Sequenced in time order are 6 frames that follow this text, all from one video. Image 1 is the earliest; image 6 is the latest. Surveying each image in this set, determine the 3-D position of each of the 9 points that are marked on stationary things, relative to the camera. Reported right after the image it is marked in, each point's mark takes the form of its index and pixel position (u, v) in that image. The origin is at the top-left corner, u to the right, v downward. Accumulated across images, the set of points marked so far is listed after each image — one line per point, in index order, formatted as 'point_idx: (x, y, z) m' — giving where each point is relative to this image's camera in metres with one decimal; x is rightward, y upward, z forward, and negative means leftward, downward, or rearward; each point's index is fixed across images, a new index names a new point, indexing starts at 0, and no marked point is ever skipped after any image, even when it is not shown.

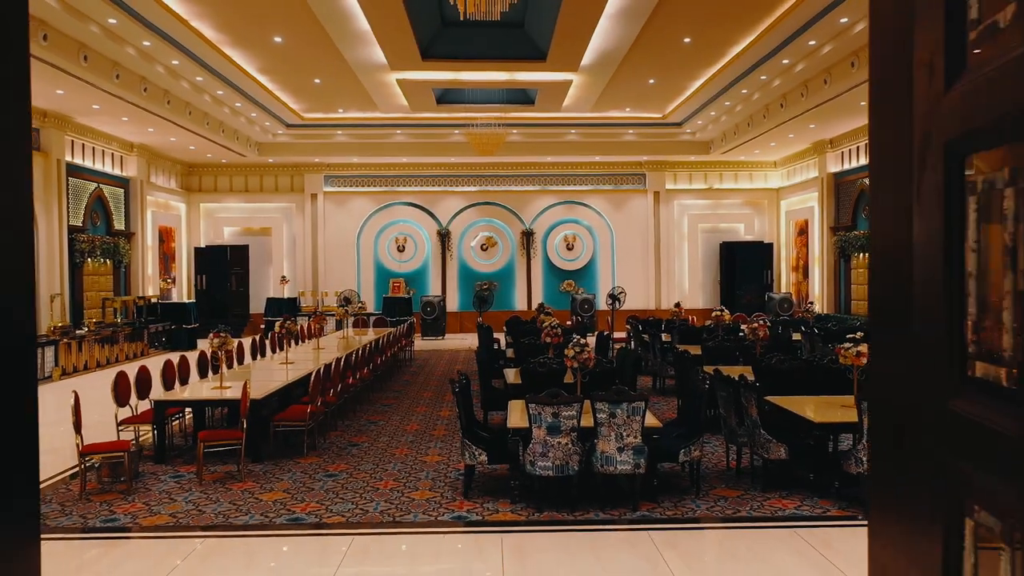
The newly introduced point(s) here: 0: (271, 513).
0: (-1.4, -1.3, +5.2) m
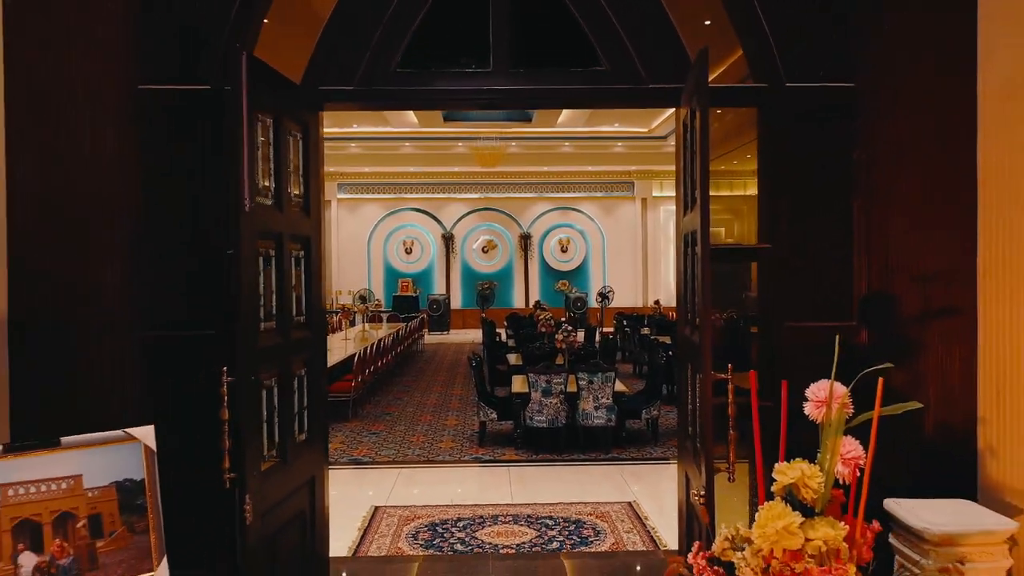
0: (-1.4, -1.3, +6.9) m
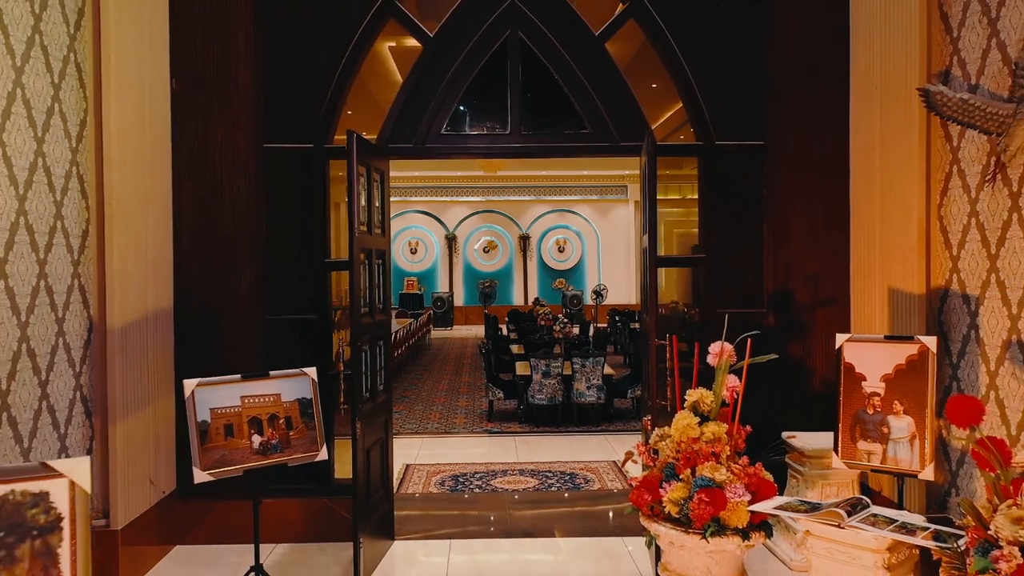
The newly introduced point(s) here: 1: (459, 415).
0: (-1.4, -1.3, +8.1) m
1: (-0.5, -1.3, +8.7) m
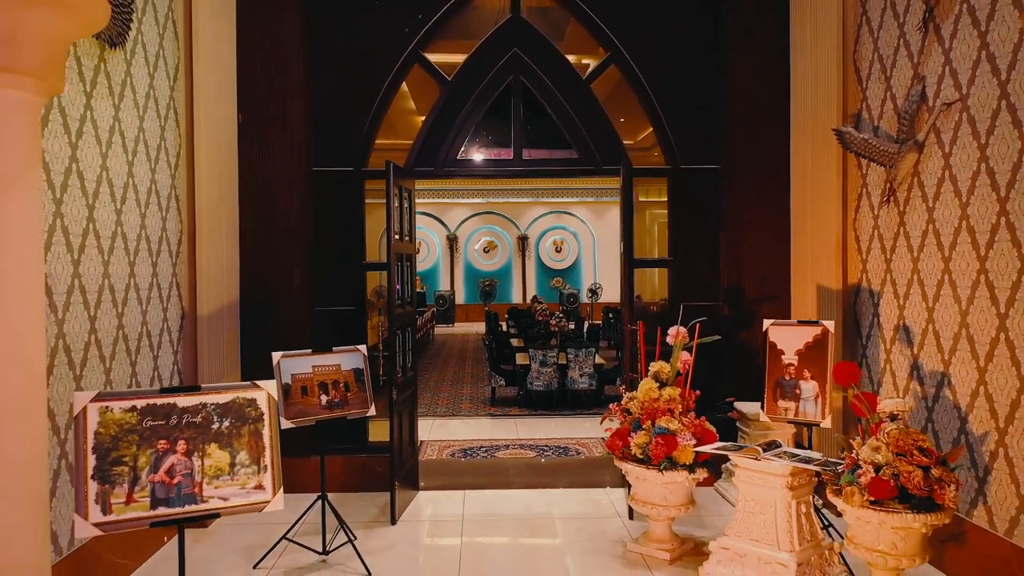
0: (-1.4, -1.3, +9.0) m
1: (-0.5, -1.3, +9.6) m
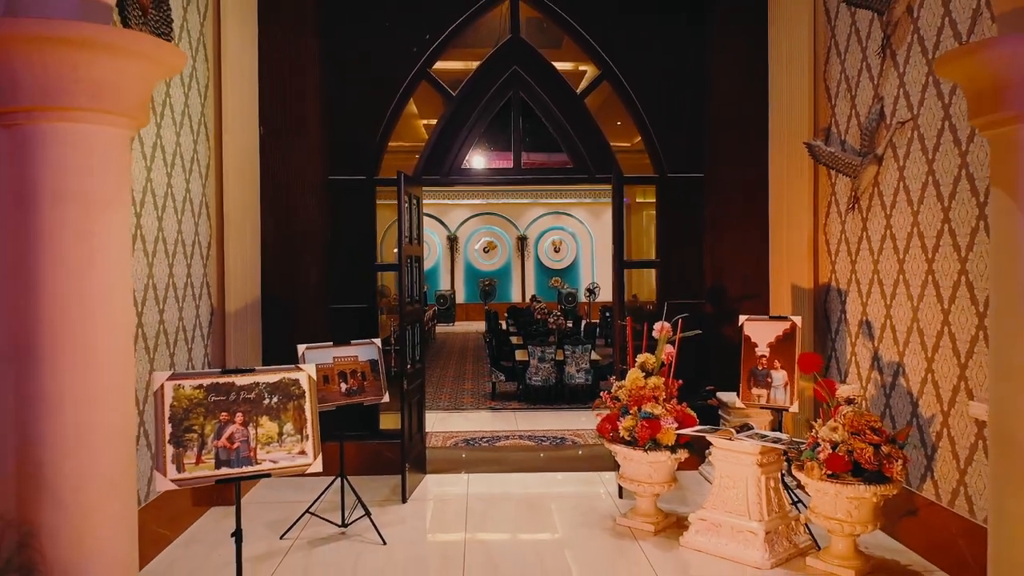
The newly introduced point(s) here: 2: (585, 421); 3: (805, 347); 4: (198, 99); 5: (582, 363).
0: (-1.4, -1.3, +9.4) m
1: (-0.5, -1.2, +10.0) m
2: (+0.7, -1.3, +8.4) m
3: (+1.6, -0.3, +4.8) m
4: (-1.6, +1.0, +4.5) m
5: (+0.8, -0.8, +9.3) m
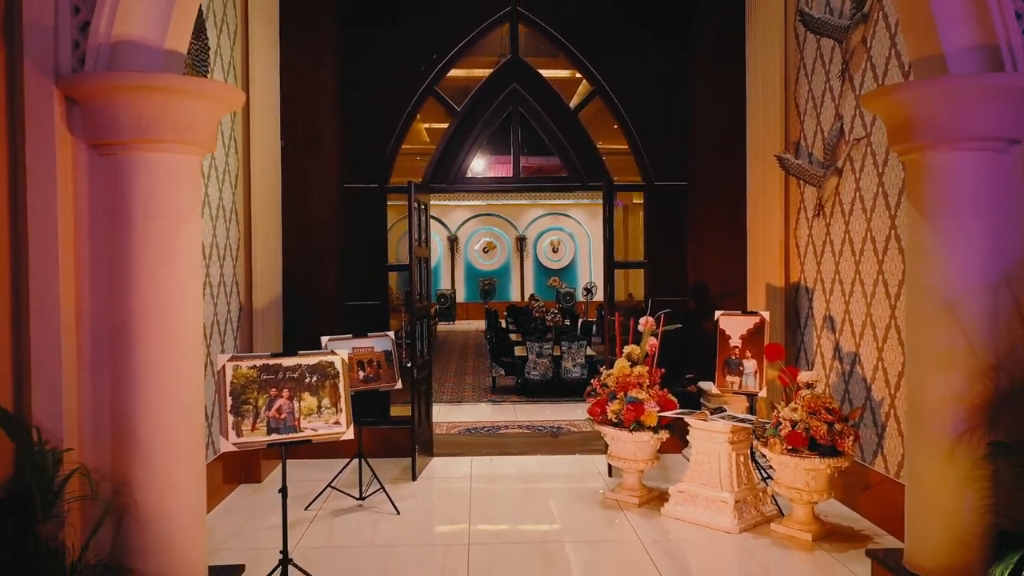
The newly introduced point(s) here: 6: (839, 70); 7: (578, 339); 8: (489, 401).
0: (-1.4, -1.3, +9.9) m
1: (-0.5, -1.2, +10.5) m
2: (+0.7, -1.3, +8.9) m
3: (+1.6, -0.3, +5.3) m
4: (-1.6, +1.0, +5.0) m
5: (+0.7, -0.8, +9.8) m
6: (+1.7, +1.1, +4.6) m
7: (+0.7, -0.6, +9.7) m
8: (-0.2, -1.3, +9.7) m
